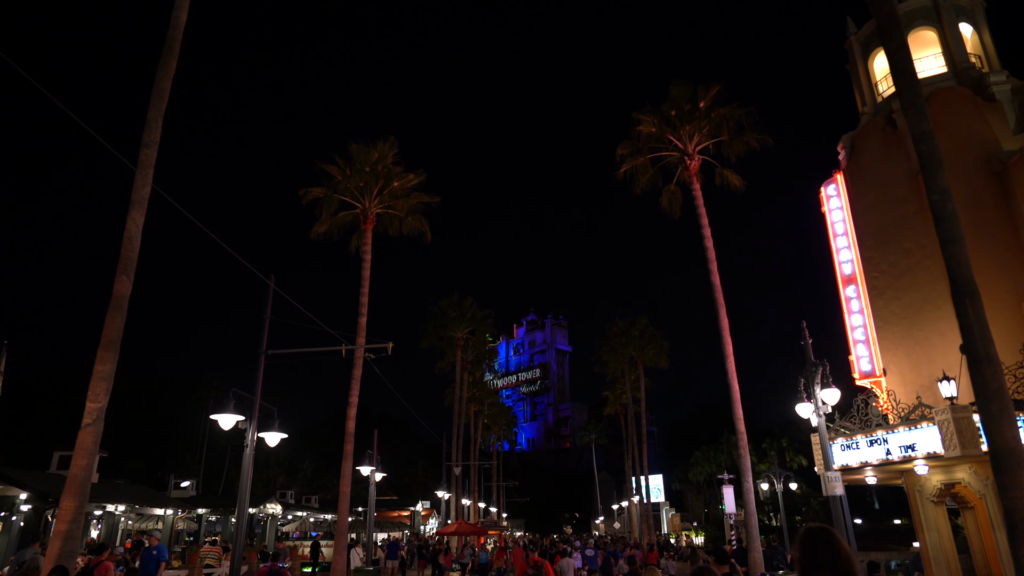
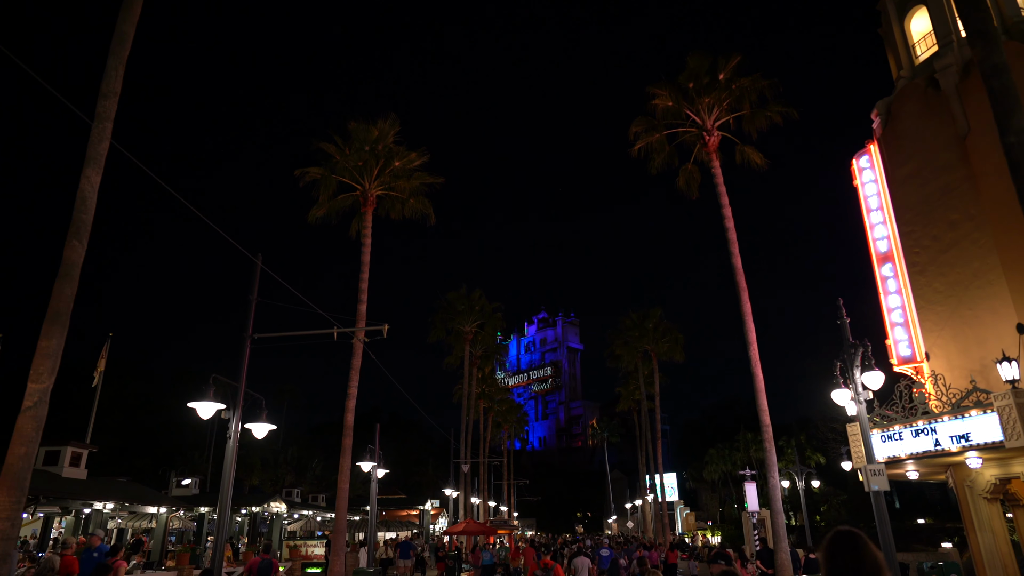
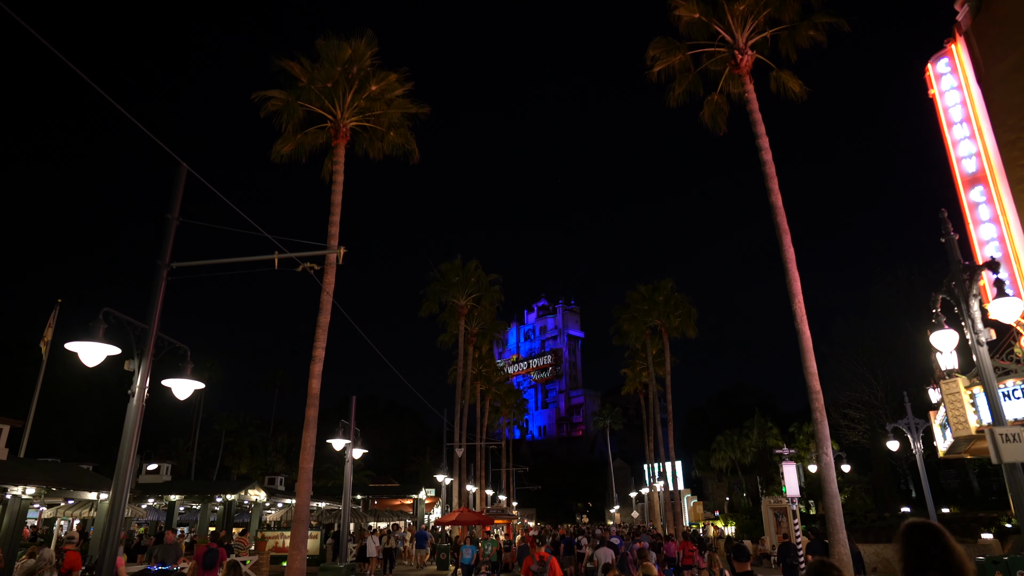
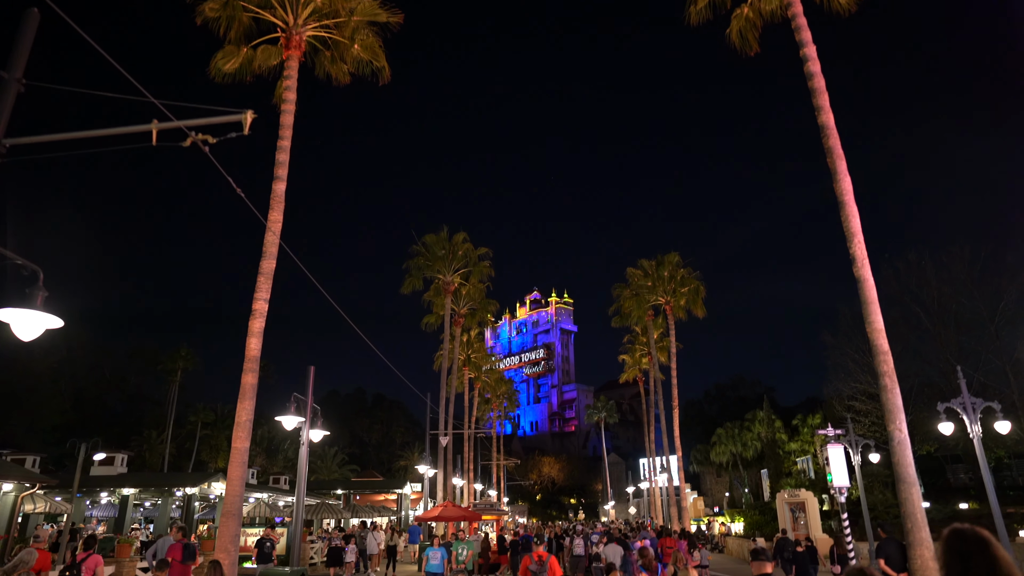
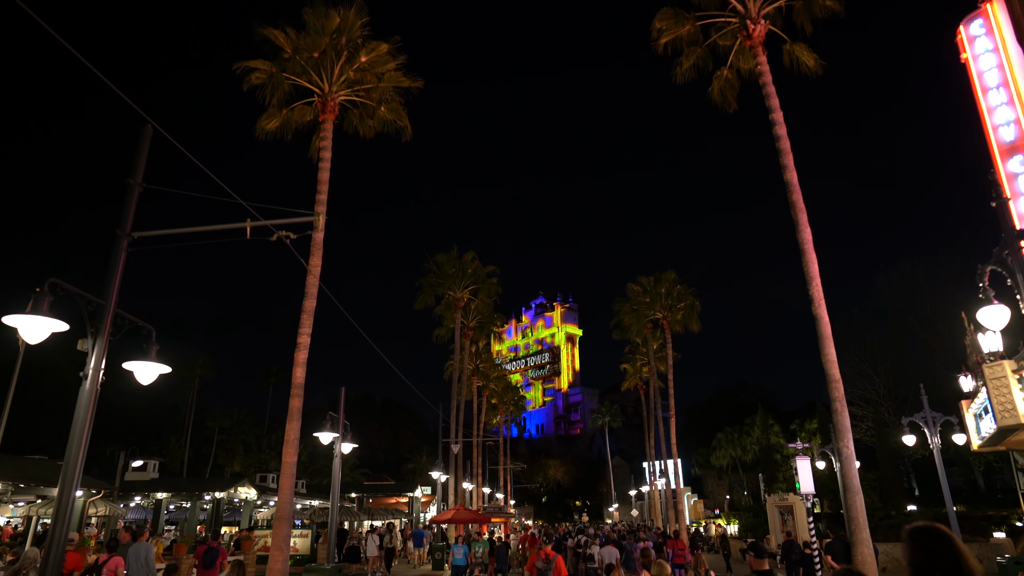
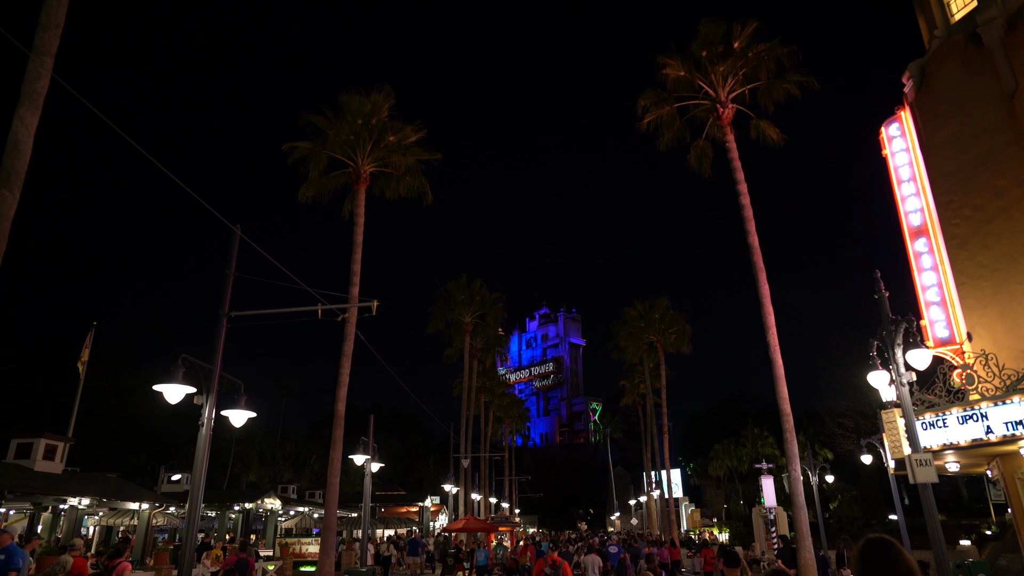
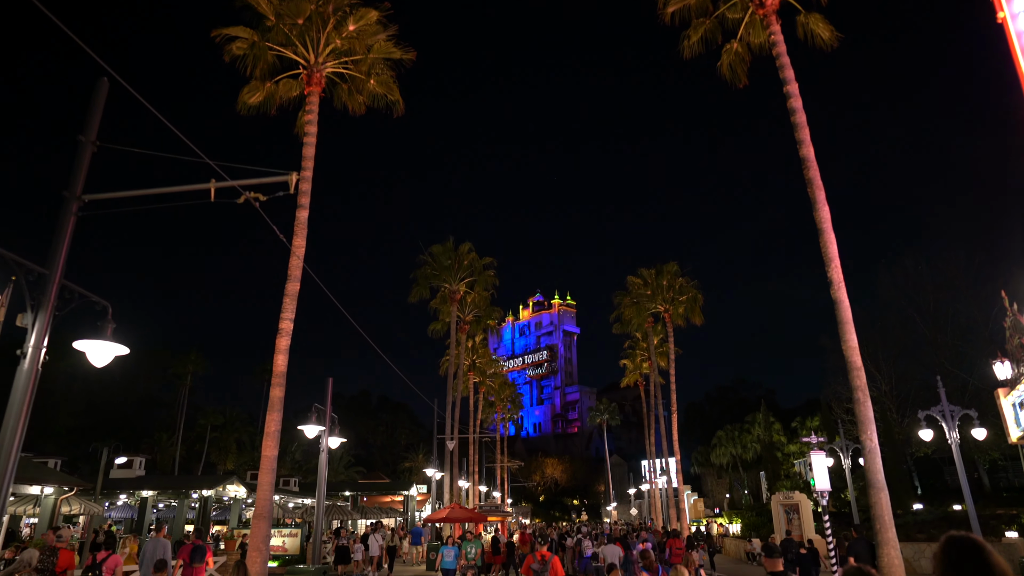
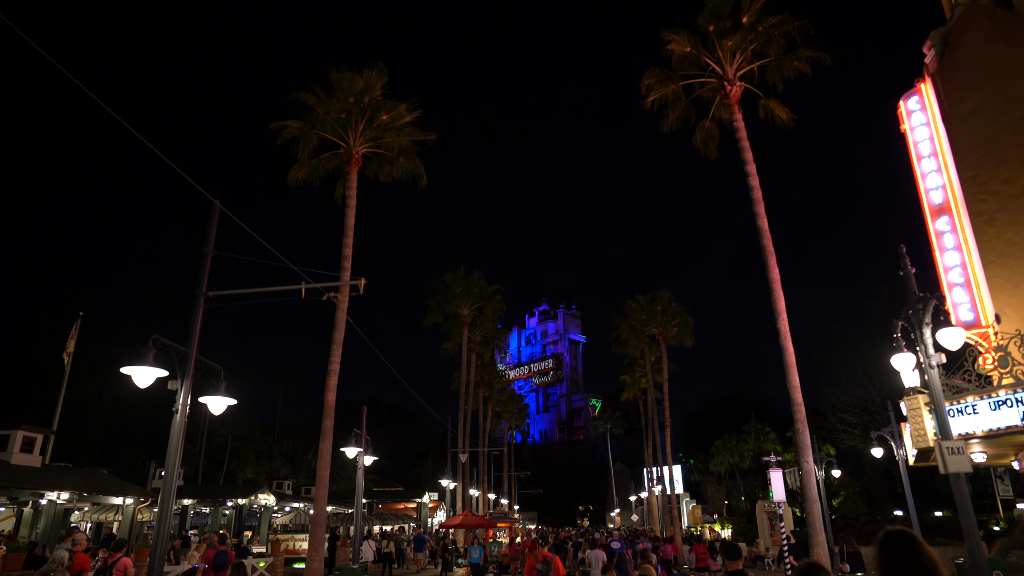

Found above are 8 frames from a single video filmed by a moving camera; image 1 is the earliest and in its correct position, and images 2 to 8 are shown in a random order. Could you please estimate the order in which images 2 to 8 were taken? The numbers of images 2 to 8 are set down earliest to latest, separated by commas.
2, 6, 8, 3, 5, 7, 4
